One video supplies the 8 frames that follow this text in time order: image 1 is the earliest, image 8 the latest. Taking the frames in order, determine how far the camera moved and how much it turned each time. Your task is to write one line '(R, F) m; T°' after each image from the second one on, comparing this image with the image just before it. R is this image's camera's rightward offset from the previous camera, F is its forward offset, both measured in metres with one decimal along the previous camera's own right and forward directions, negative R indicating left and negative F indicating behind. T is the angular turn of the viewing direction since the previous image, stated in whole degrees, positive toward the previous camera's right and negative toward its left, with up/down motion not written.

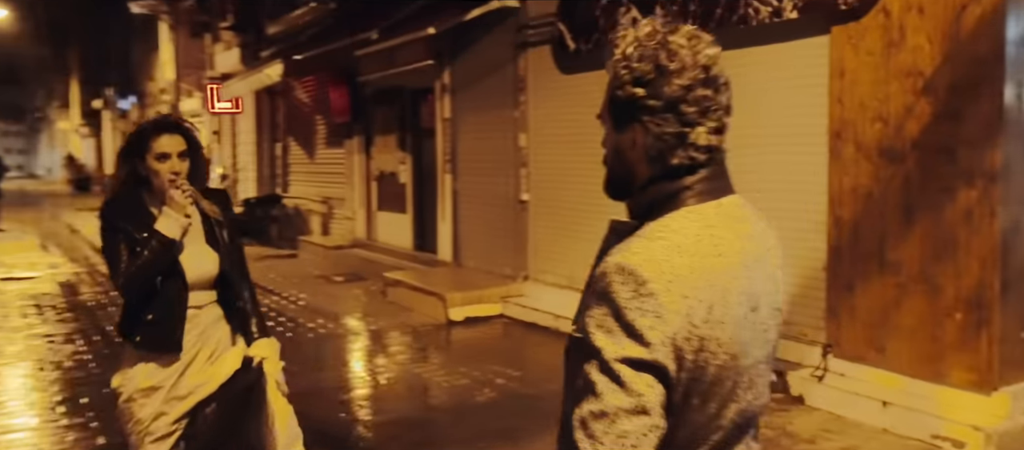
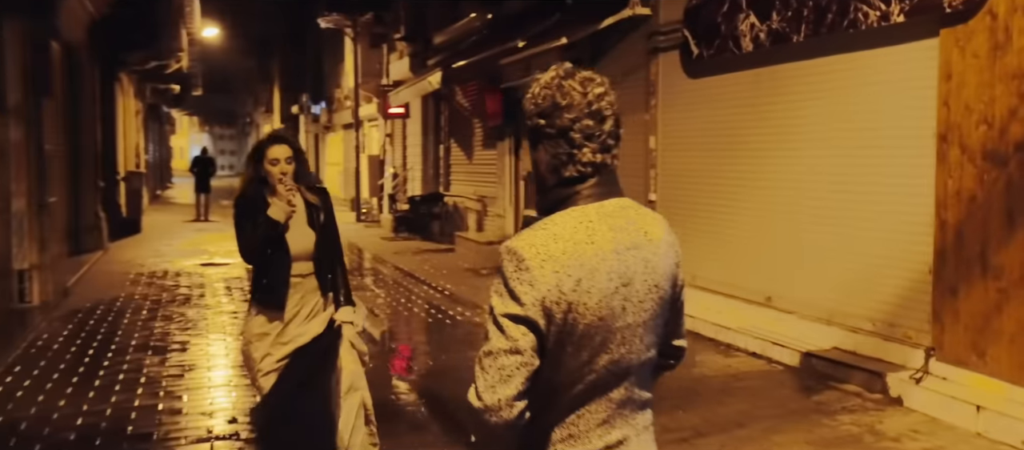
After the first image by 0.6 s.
(+0.5, -0.4) m; -11°
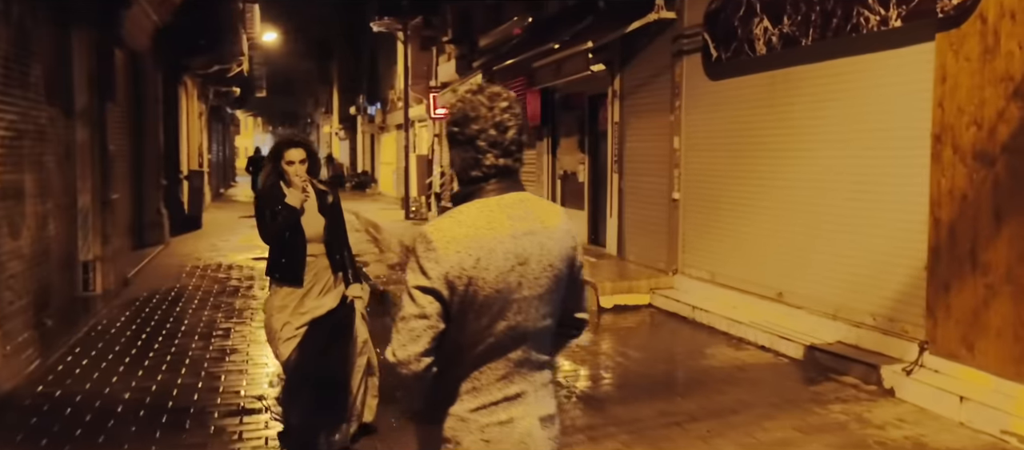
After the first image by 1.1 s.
(+0.4, -0.4) m; -4°
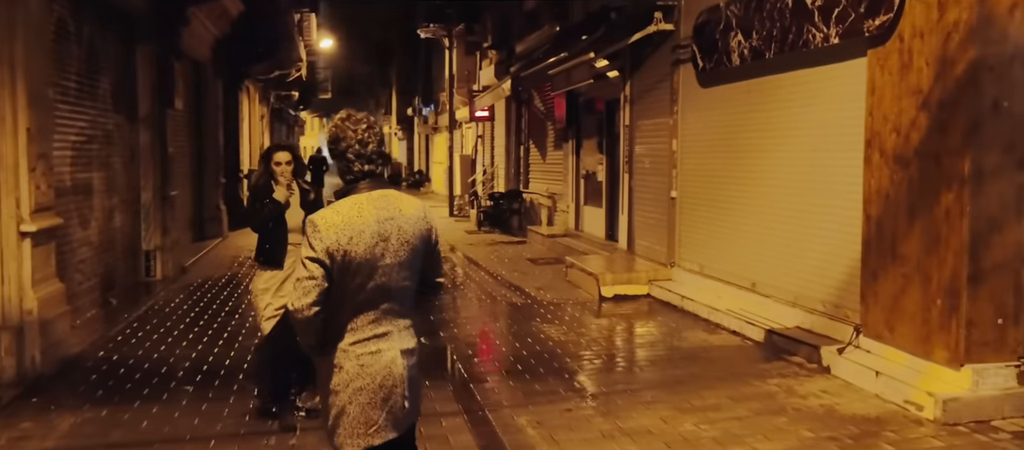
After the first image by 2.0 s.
(+0.7, -0.9) m; -4°
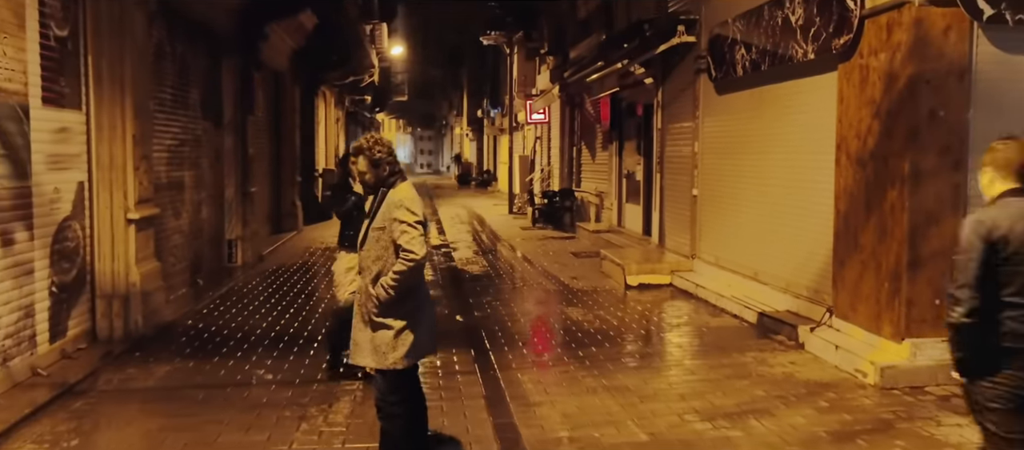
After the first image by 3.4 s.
(+0.5, -1.2) m; -5°
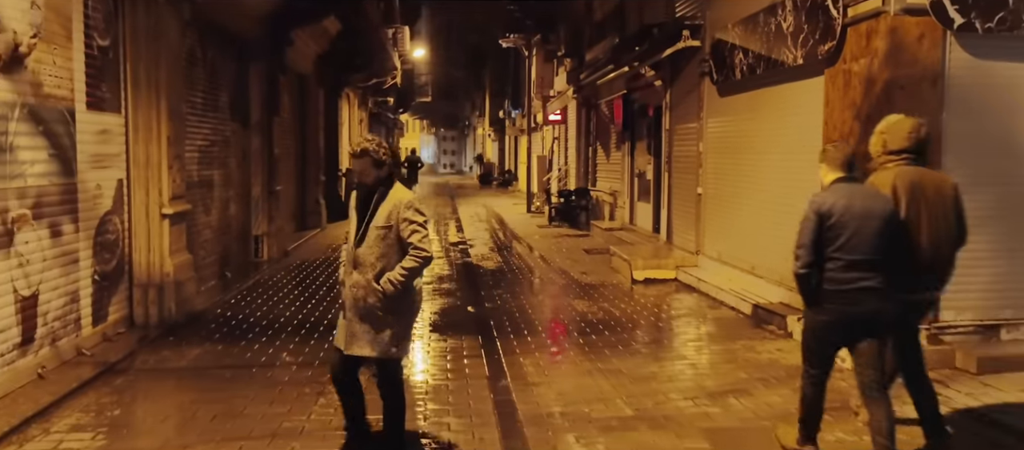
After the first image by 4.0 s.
(+0.2, -0.5) m; -2°
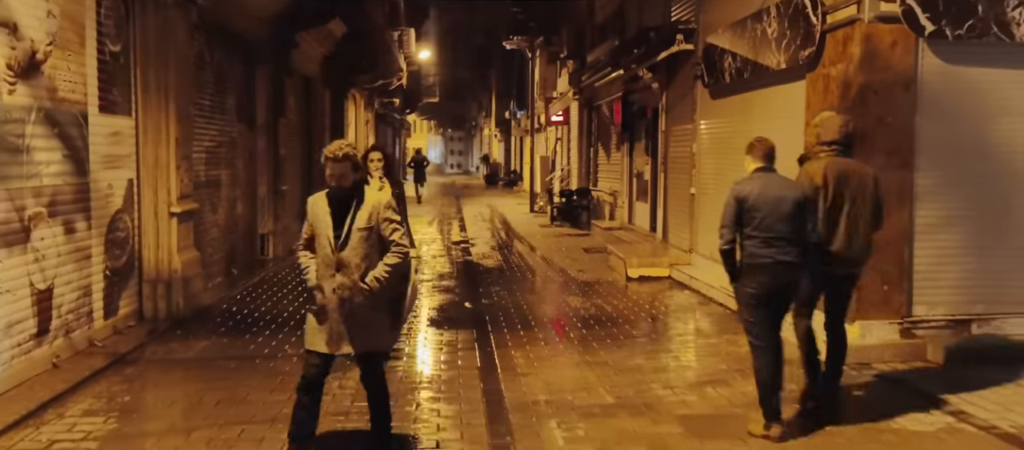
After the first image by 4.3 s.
(+0.1, -0.3) m; -1°
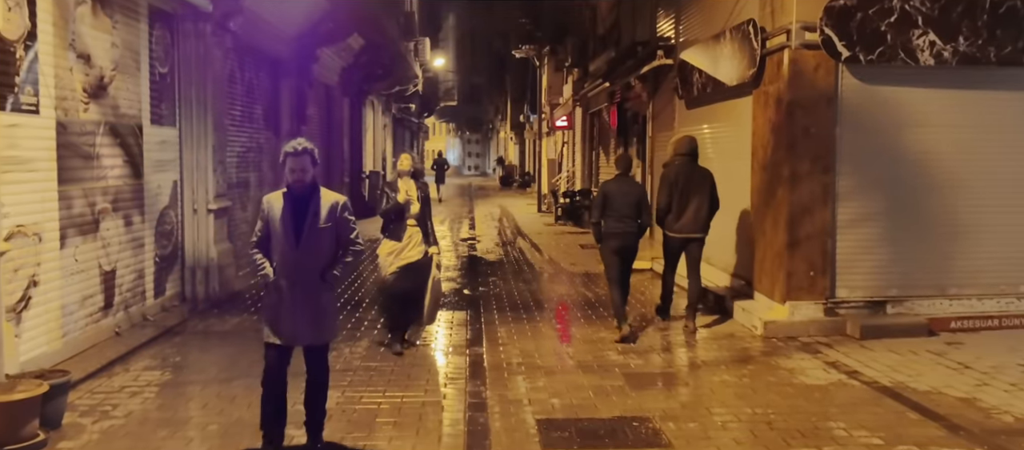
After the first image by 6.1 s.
(+0.4, -1.4) m; -1°
